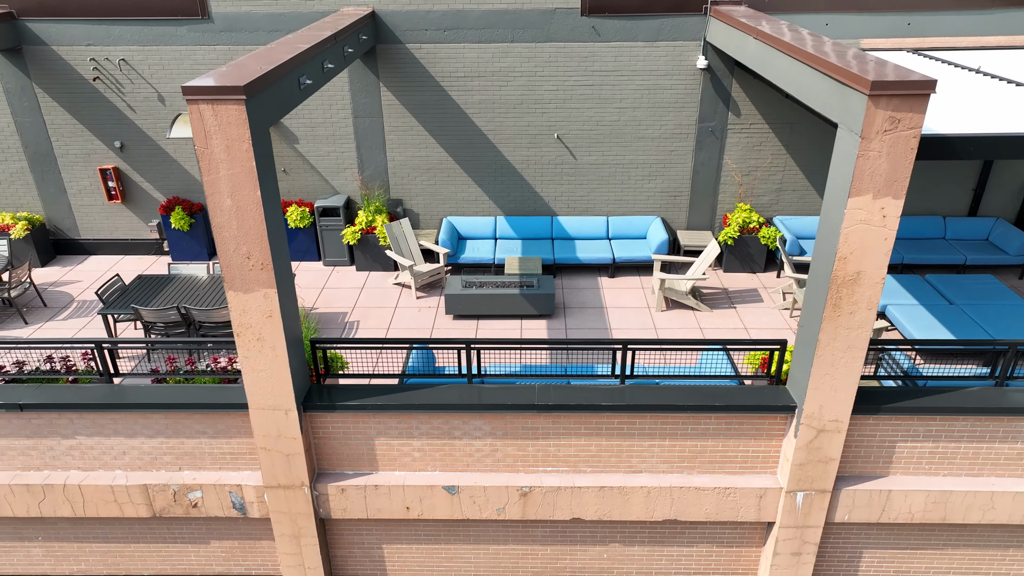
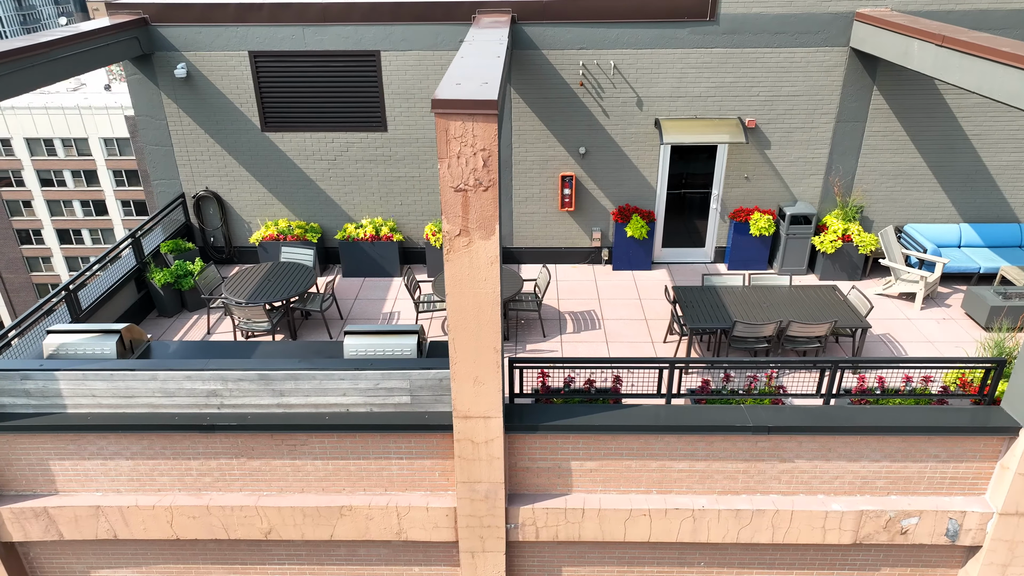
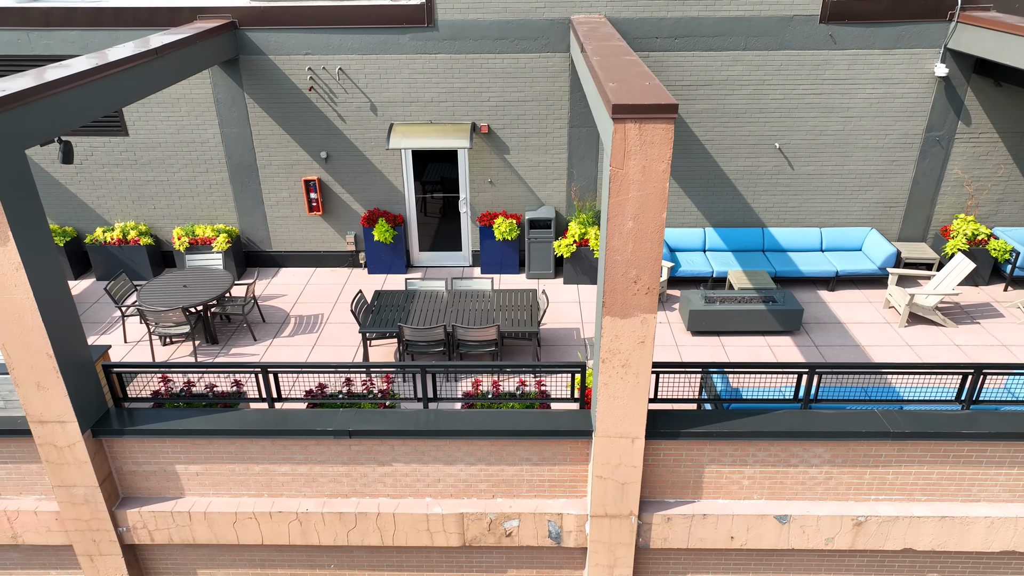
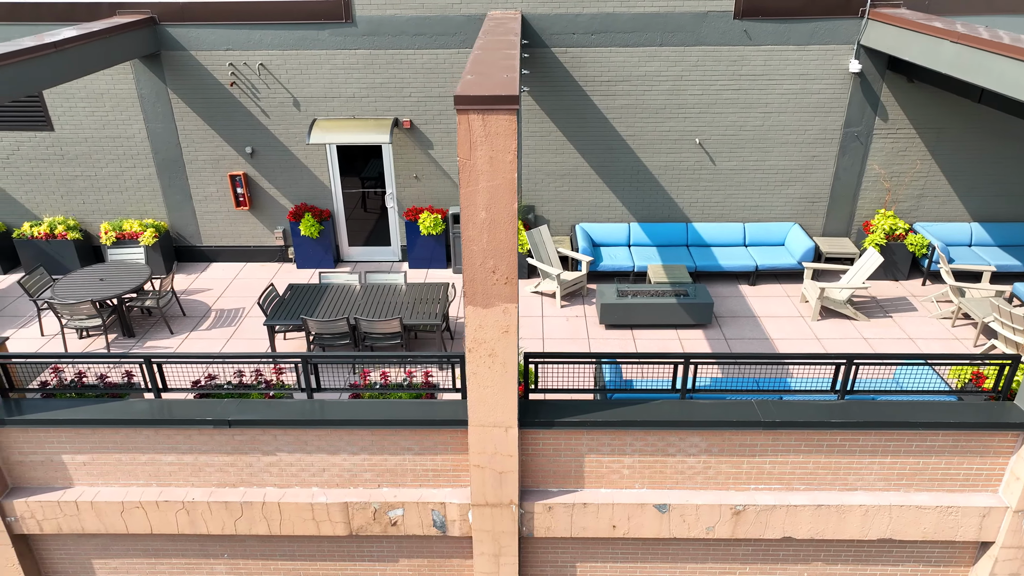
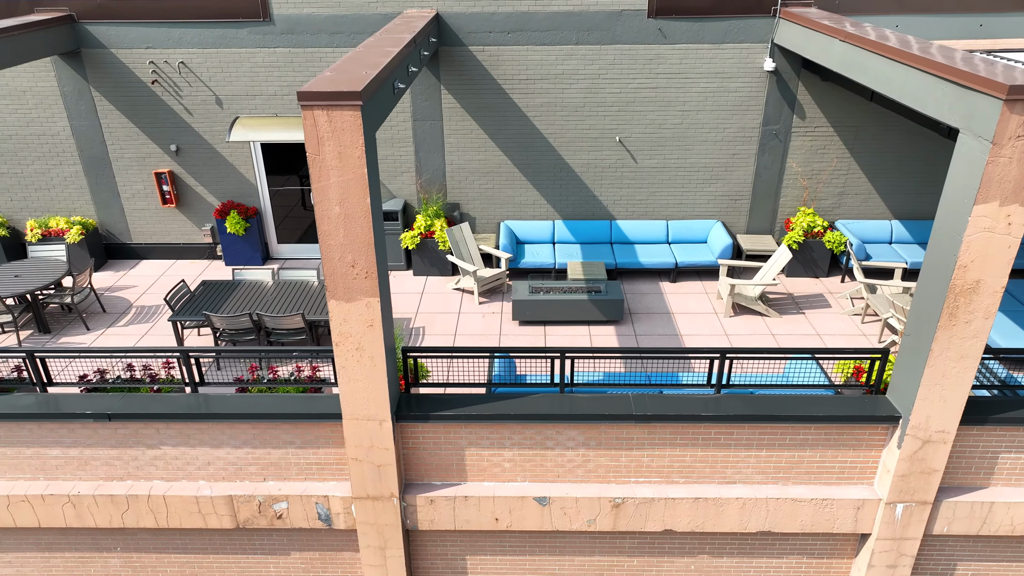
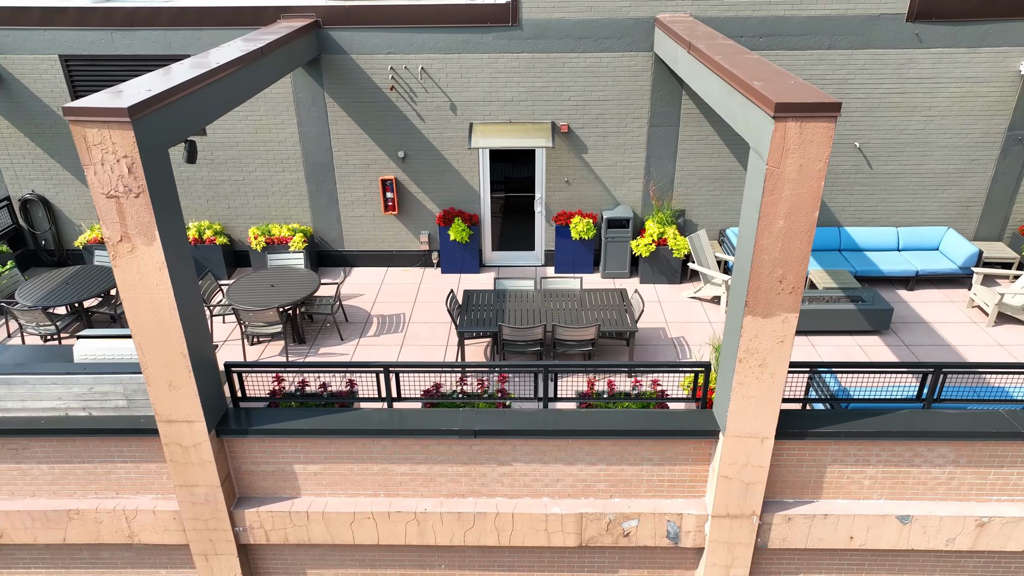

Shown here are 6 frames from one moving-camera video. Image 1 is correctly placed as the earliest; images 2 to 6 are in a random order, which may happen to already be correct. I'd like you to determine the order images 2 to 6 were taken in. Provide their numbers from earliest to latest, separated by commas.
5, 4, 3, 6, 2
